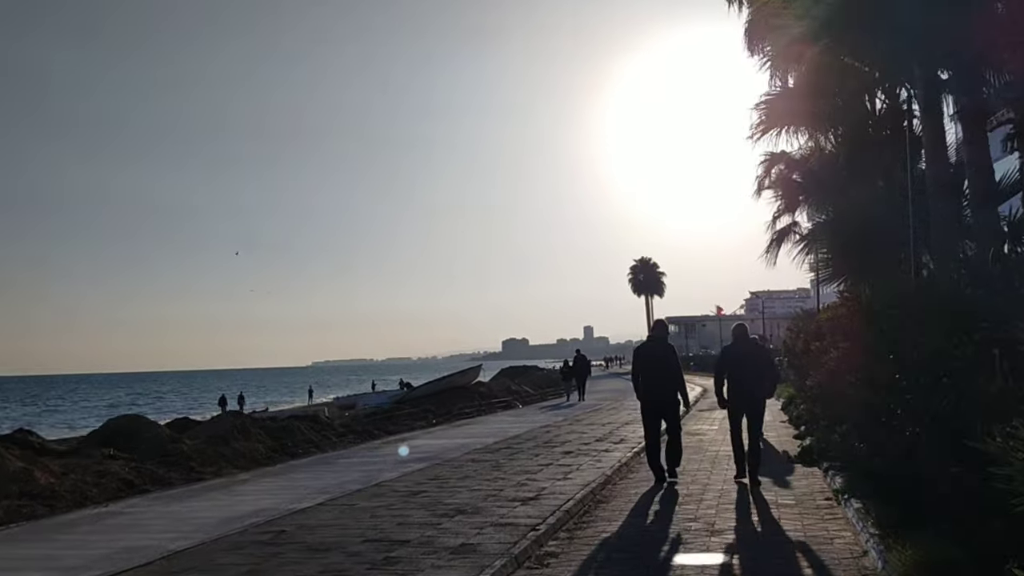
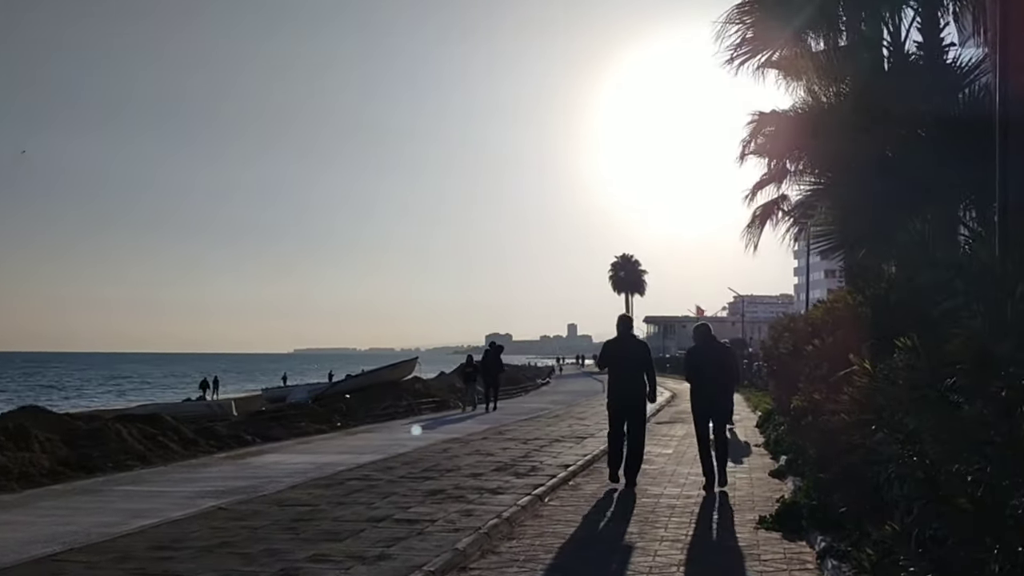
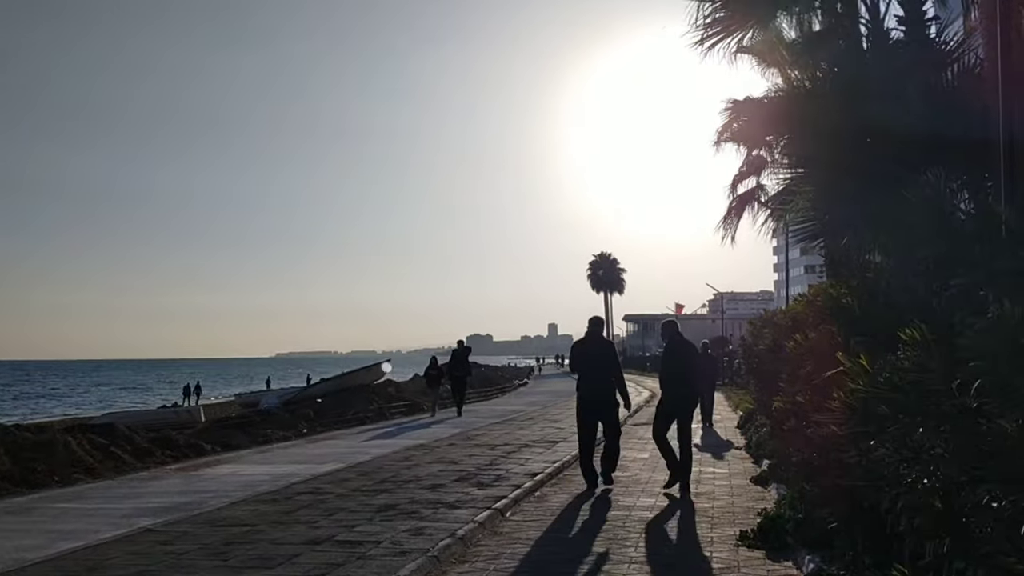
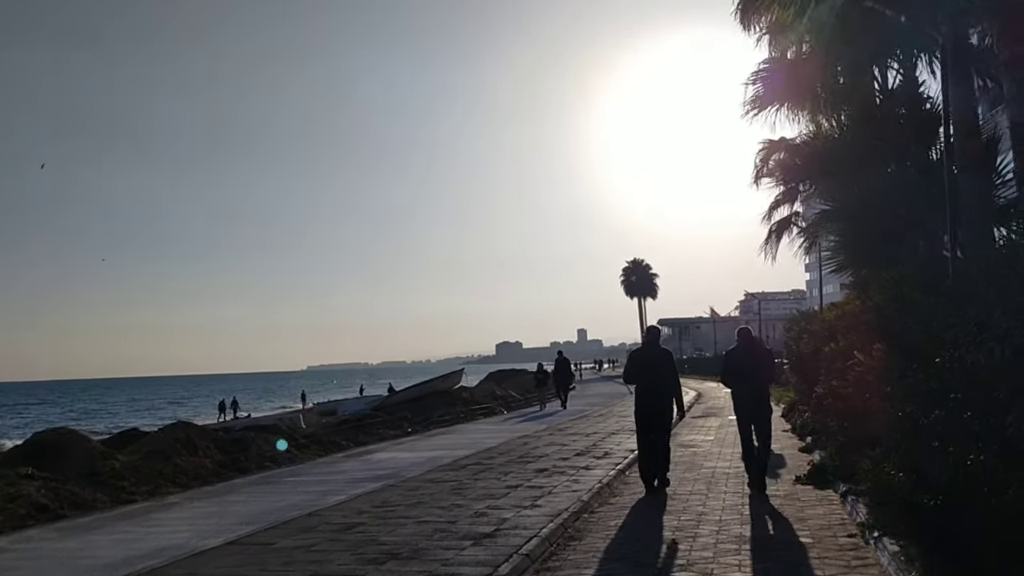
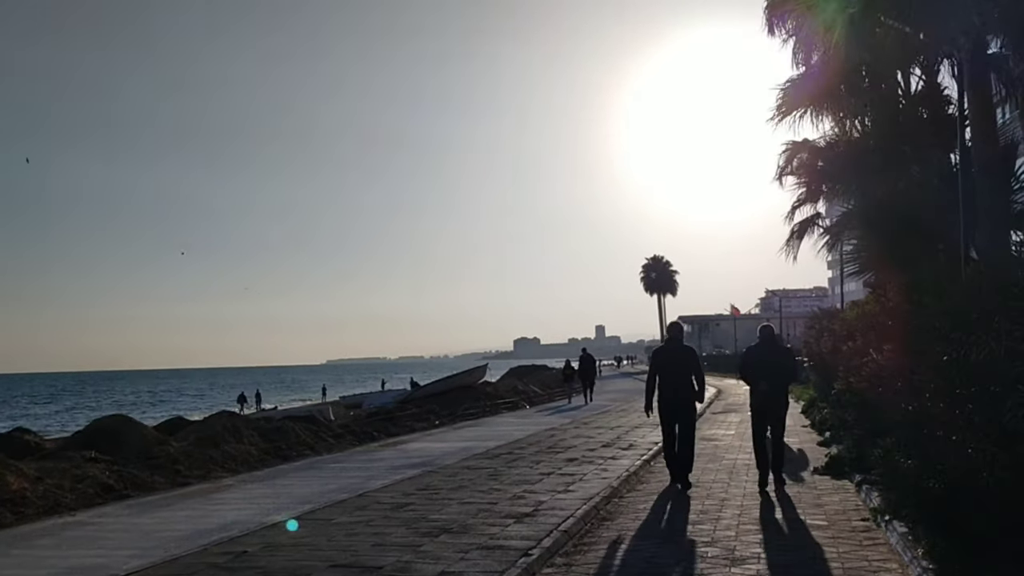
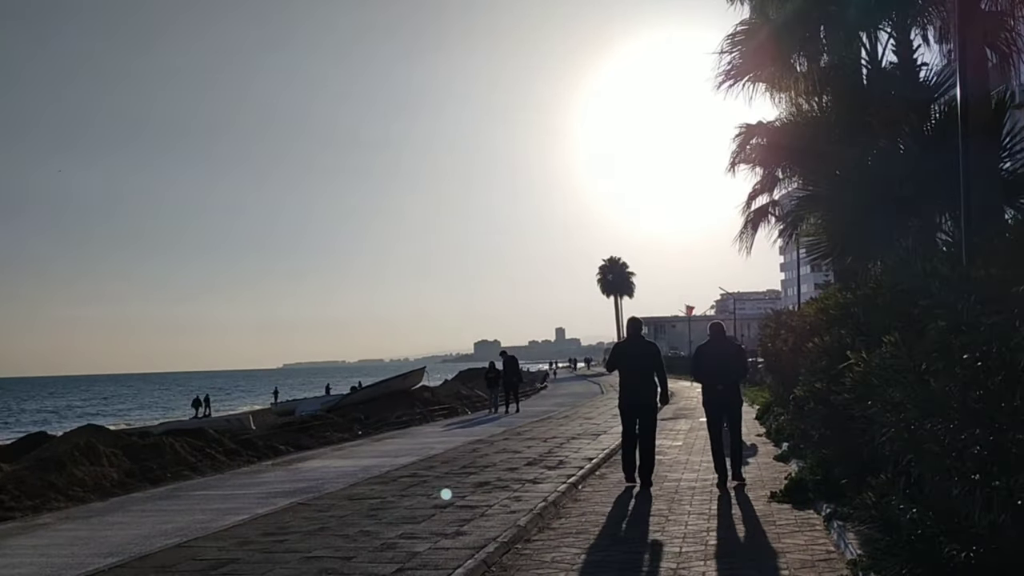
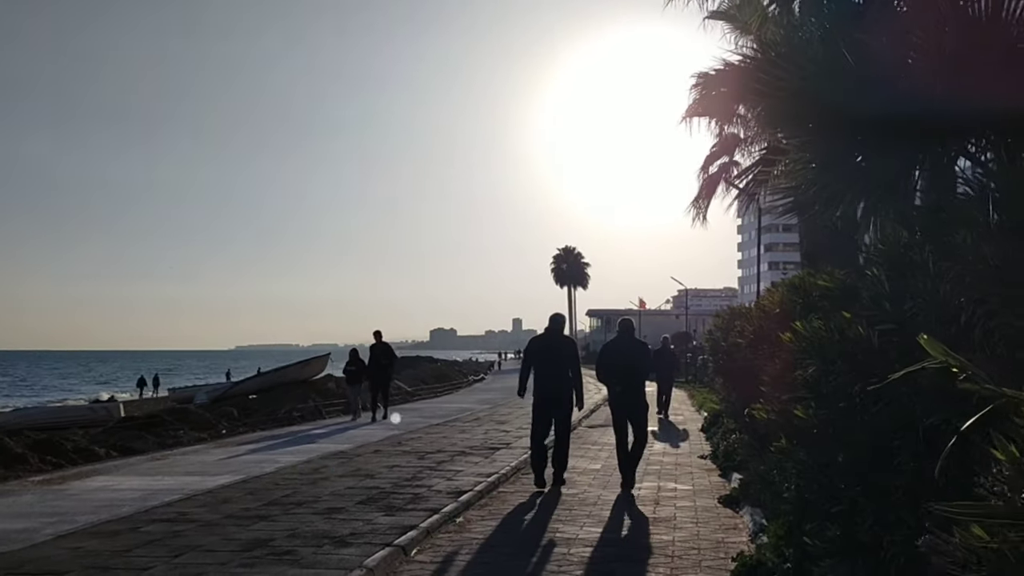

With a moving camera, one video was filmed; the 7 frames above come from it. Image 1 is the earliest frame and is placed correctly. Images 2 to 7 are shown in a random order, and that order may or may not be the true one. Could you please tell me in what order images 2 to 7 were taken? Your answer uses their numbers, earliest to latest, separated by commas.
5, 4, 6, 2, 3, 7
